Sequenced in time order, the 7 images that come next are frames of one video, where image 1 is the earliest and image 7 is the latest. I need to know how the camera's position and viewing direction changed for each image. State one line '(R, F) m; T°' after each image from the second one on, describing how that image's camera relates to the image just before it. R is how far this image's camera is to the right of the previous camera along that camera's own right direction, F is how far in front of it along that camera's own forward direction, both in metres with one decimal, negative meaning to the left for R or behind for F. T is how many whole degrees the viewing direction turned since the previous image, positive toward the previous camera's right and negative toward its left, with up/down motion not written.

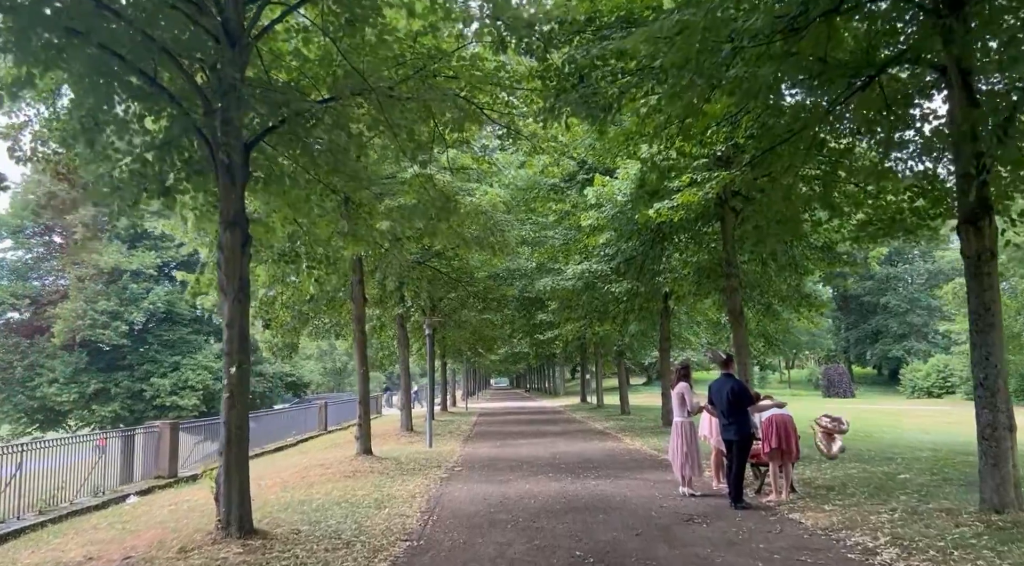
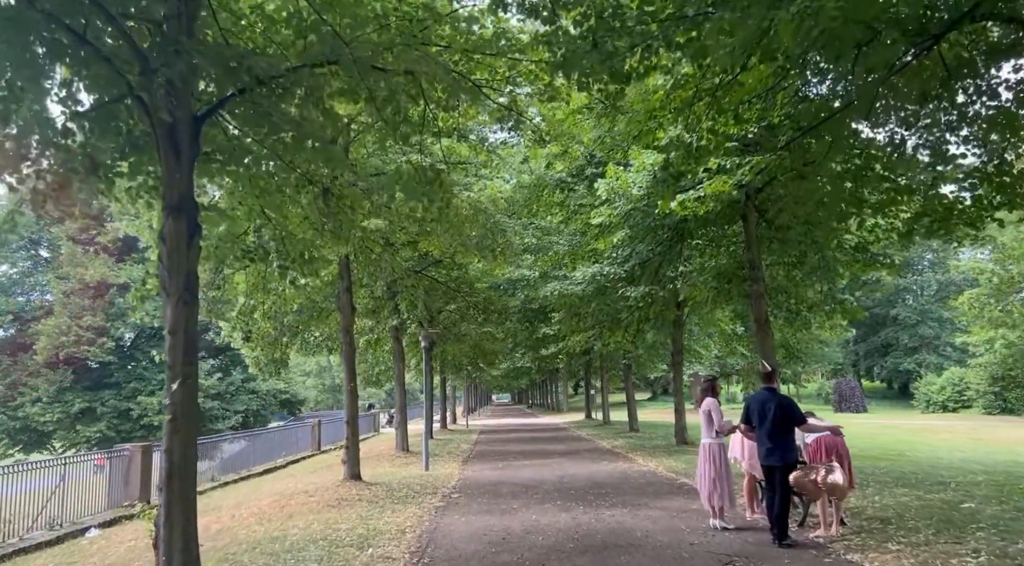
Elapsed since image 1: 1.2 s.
(0.0, +1.4) m; 0°
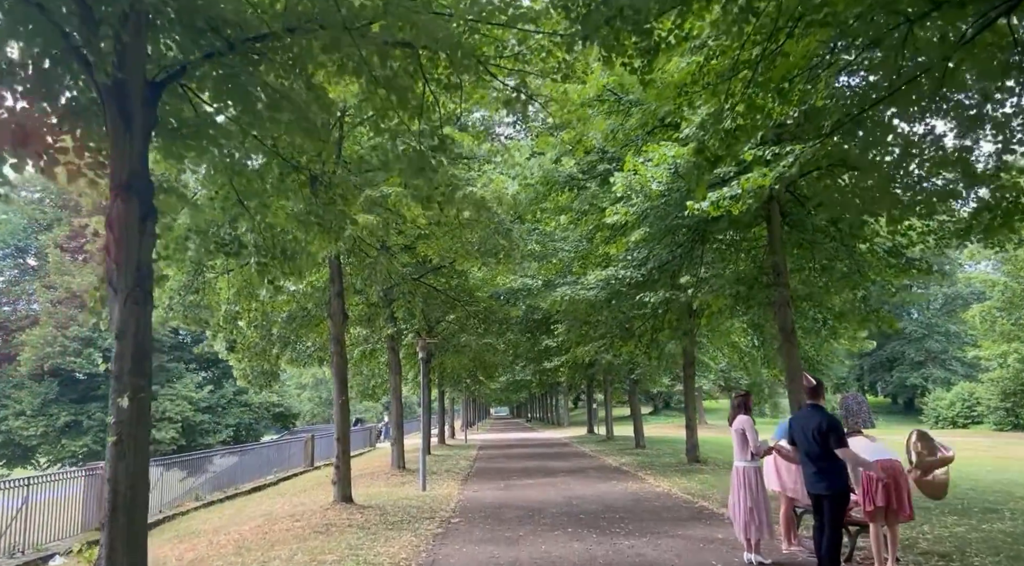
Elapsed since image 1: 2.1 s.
(-0.1, +1.1) m; 0°
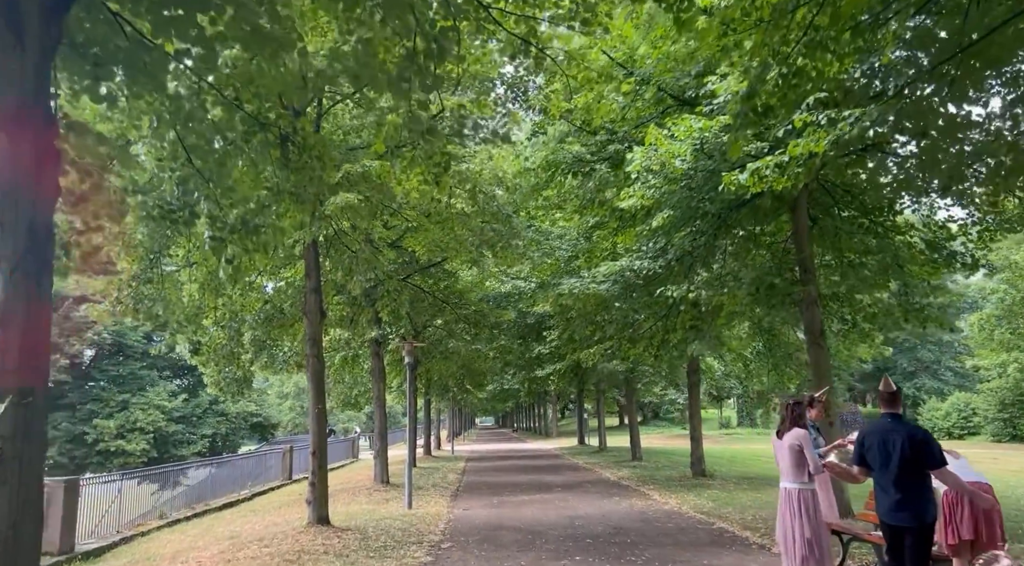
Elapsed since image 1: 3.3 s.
(-0.2, +1.4) m; +1°
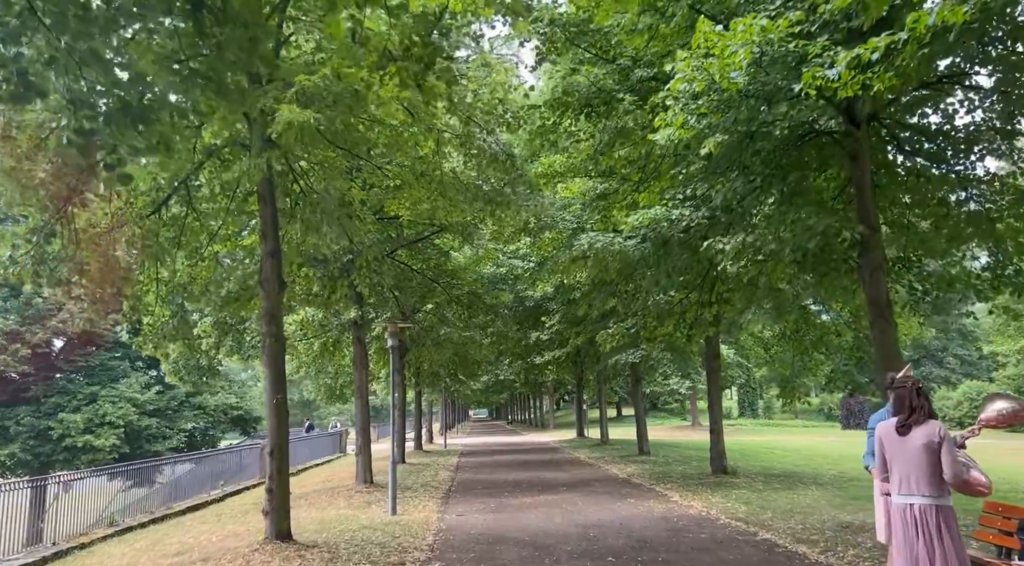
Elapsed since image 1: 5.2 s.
(-0.1, +2.1) m; +1°
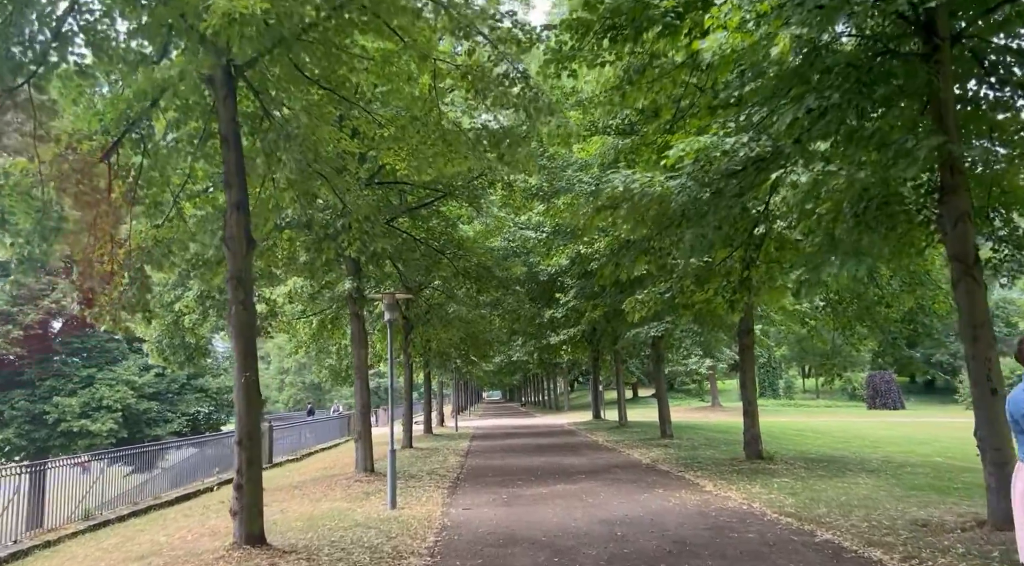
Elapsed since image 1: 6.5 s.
(0.0, +1.6) m; -1°
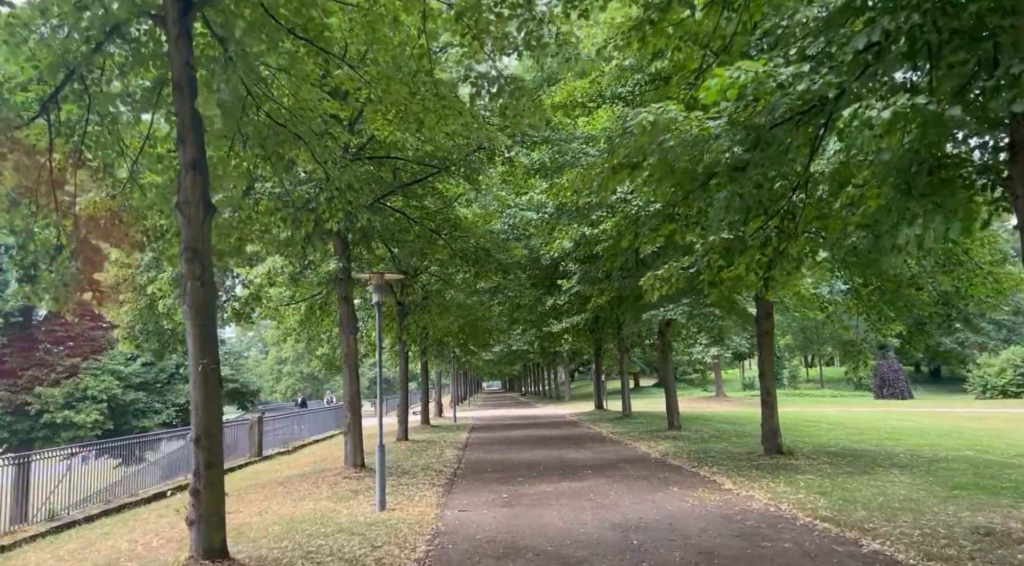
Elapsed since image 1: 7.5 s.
(0.0, +1.1) m; 0°
